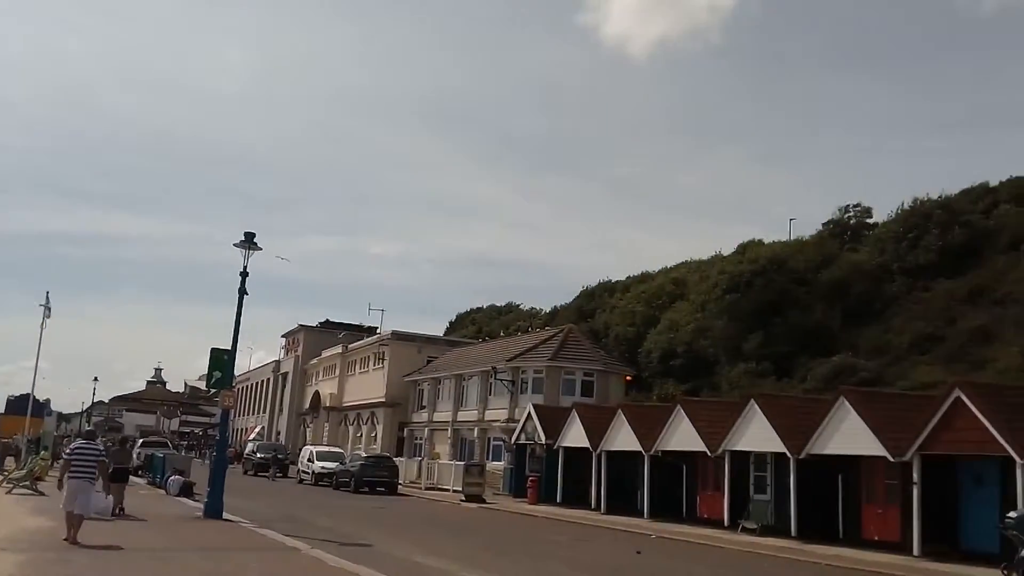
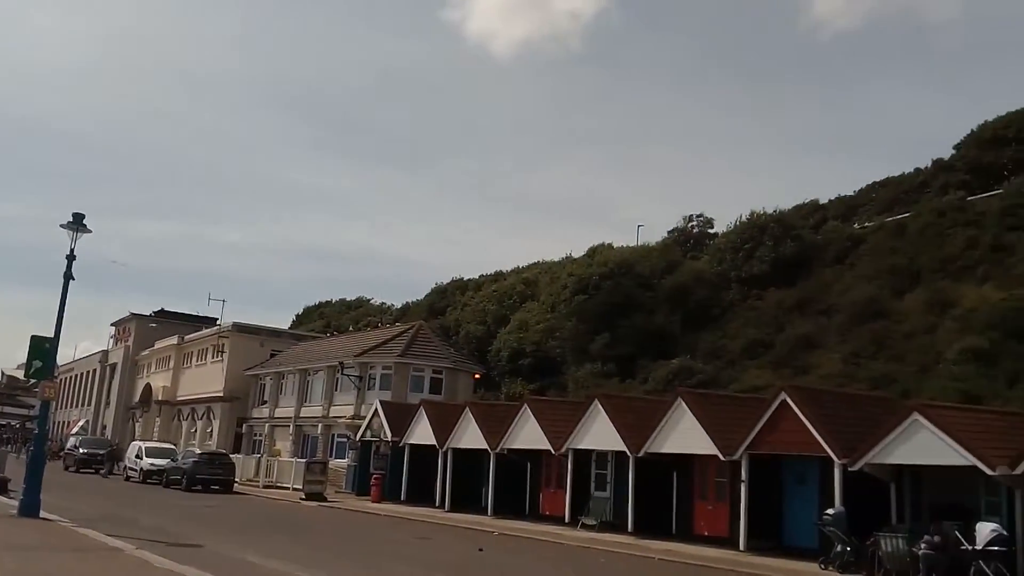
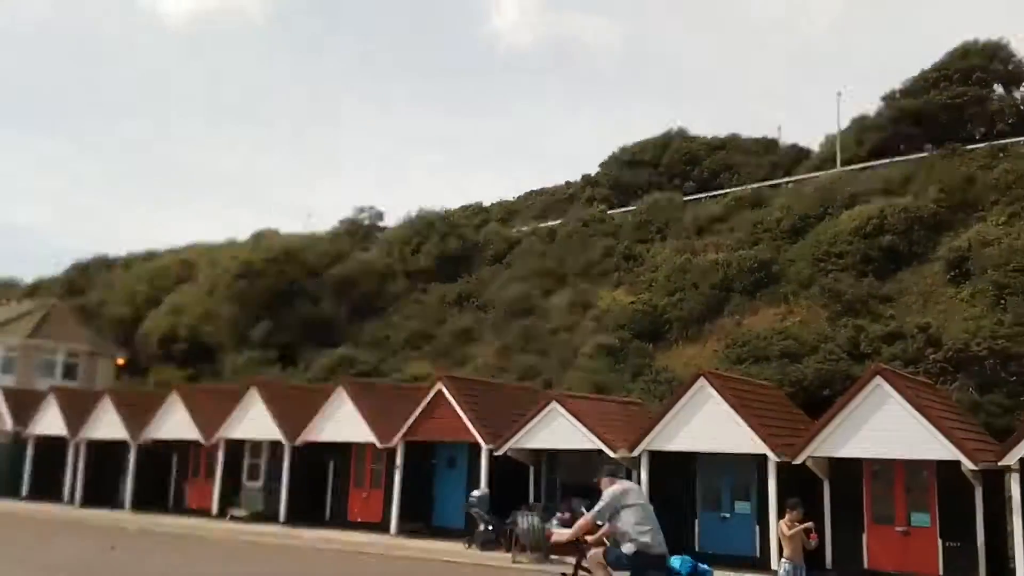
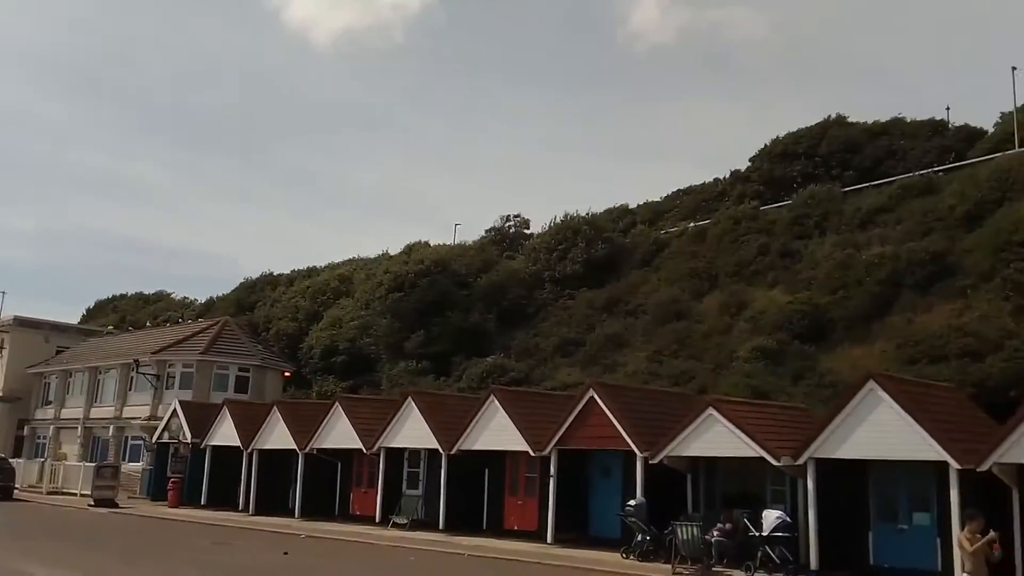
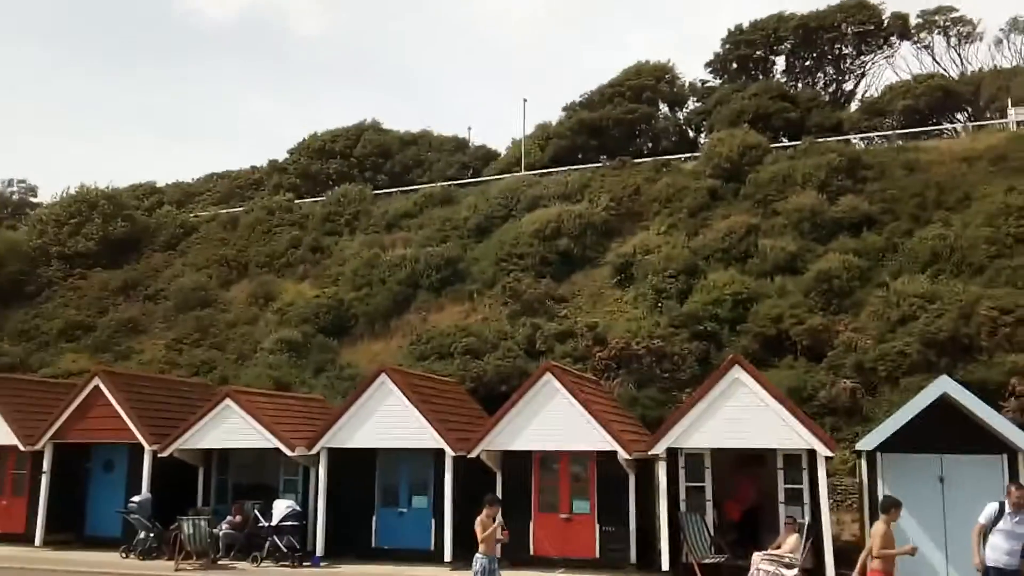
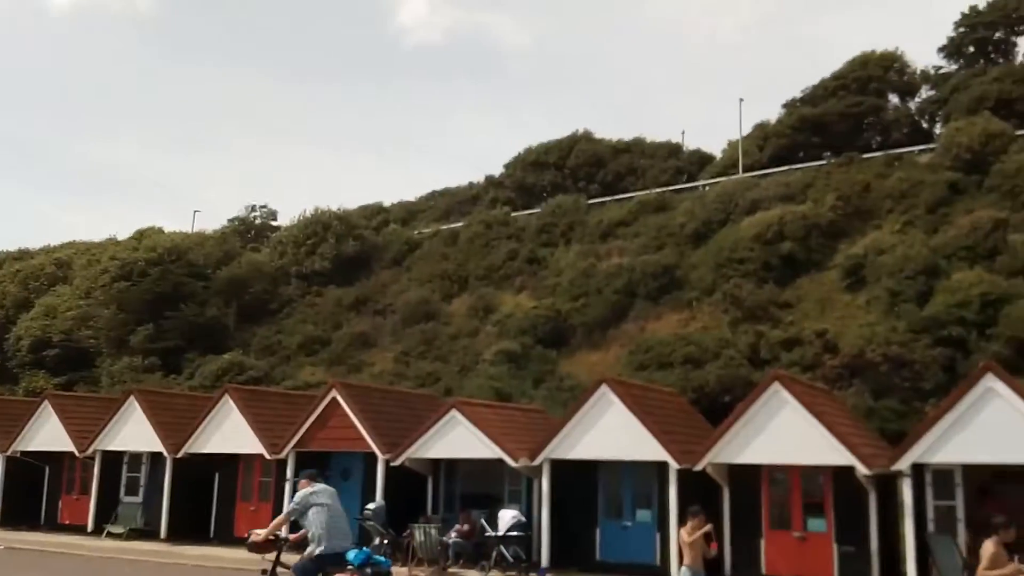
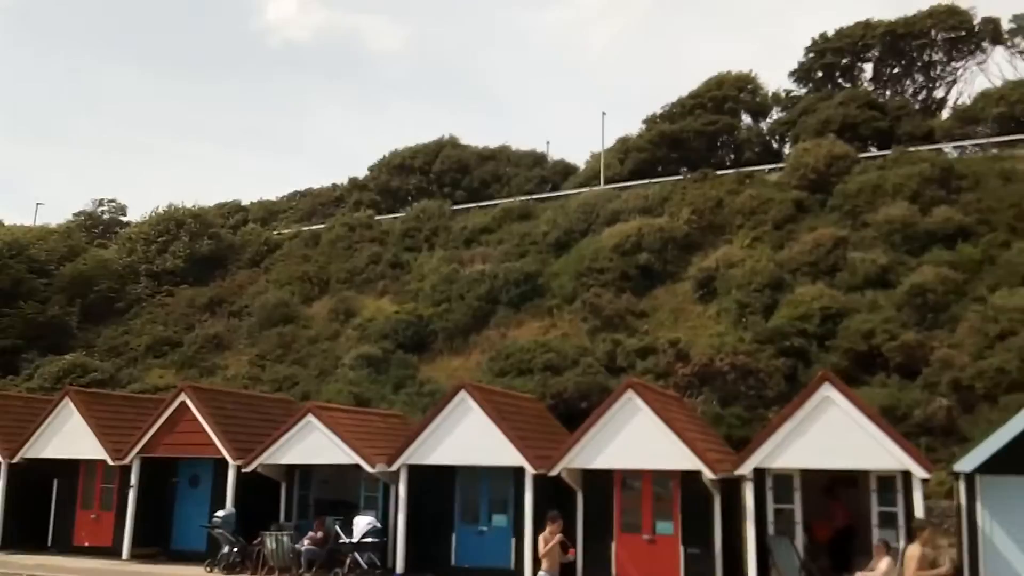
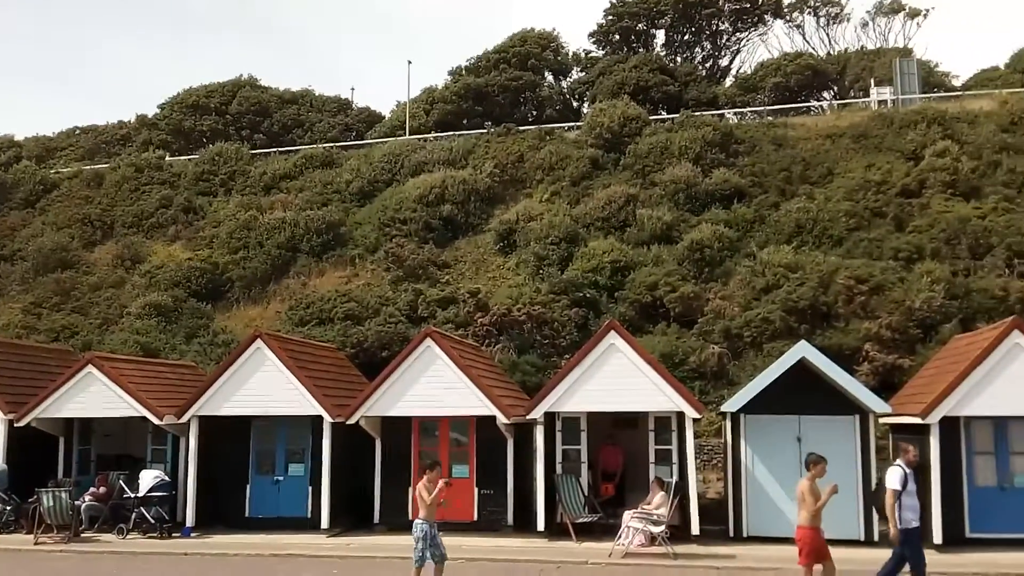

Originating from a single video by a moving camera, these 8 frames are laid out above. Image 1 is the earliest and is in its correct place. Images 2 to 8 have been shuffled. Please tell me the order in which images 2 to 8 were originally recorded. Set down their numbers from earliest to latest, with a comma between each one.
2, 4, 3, 6, 7, 5, 8
